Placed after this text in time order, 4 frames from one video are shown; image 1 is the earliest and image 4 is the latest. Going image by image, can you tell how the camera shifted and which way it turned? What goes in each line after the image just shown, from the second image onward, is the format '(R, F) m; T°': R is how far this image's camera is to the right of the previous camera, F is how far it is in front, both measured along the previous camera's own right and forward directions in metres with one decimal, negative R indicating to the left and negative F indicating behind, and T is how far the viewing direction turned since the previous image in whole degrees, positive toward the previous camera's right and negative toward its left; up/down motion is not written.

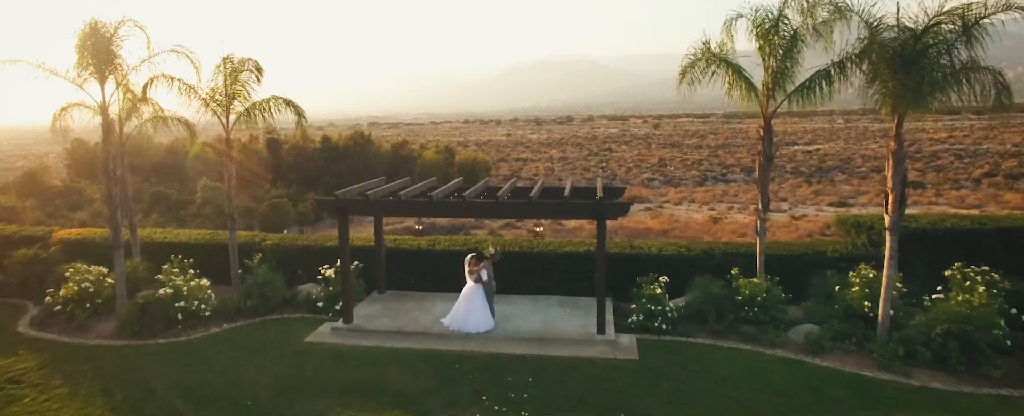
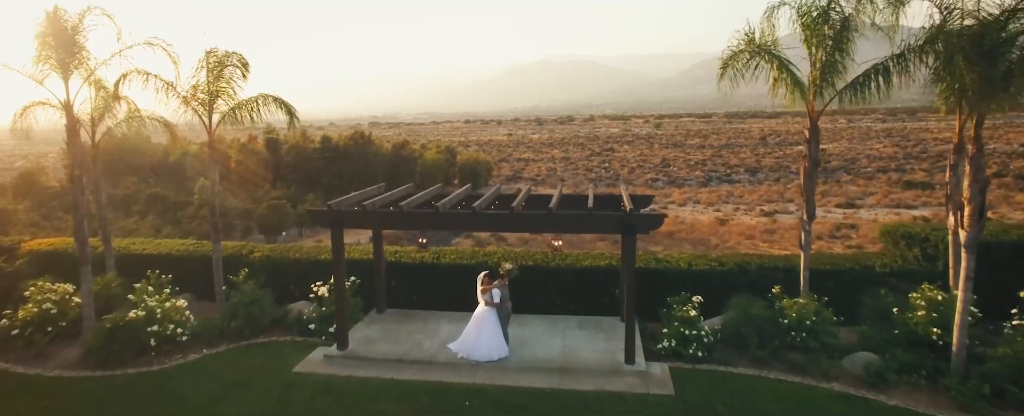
(-0.2, +1.0) m; 0°
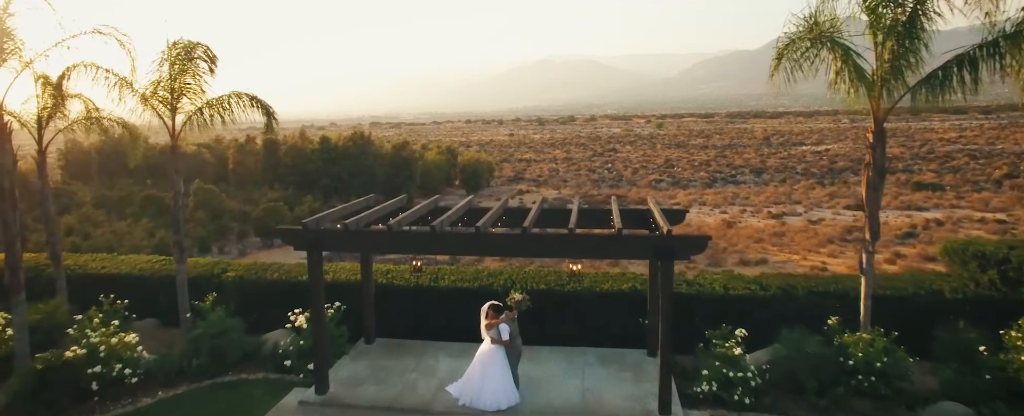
(-0.1, +1.3) m; 0°
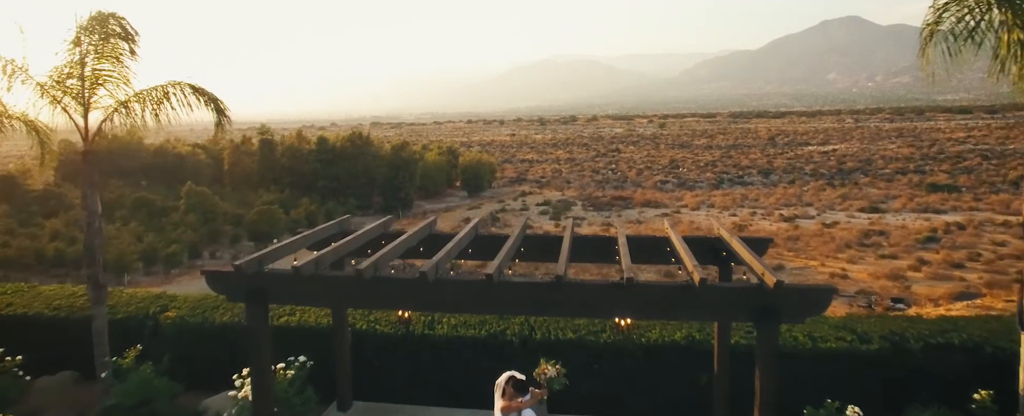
(-0.2, +2.0) m; 0°
